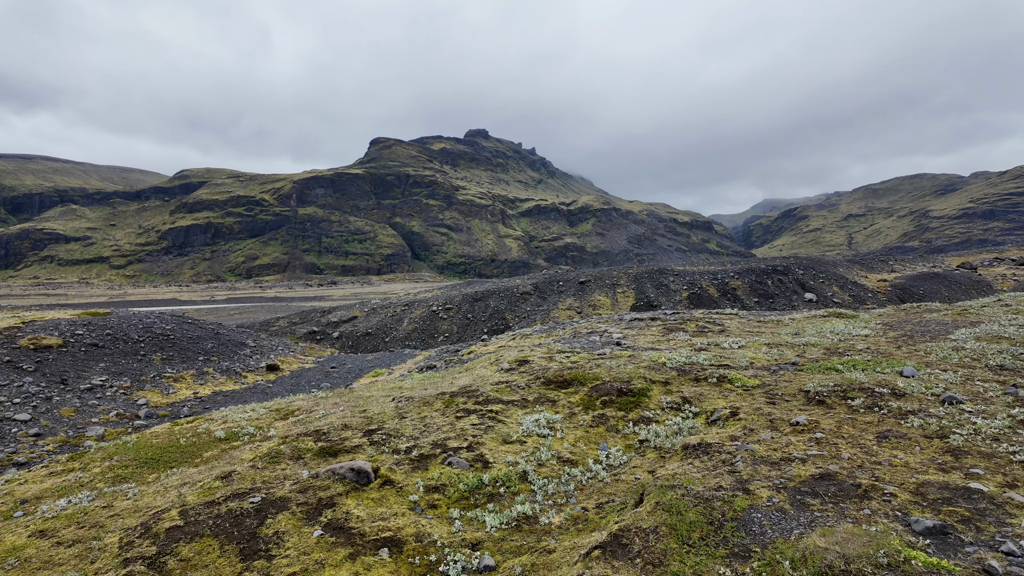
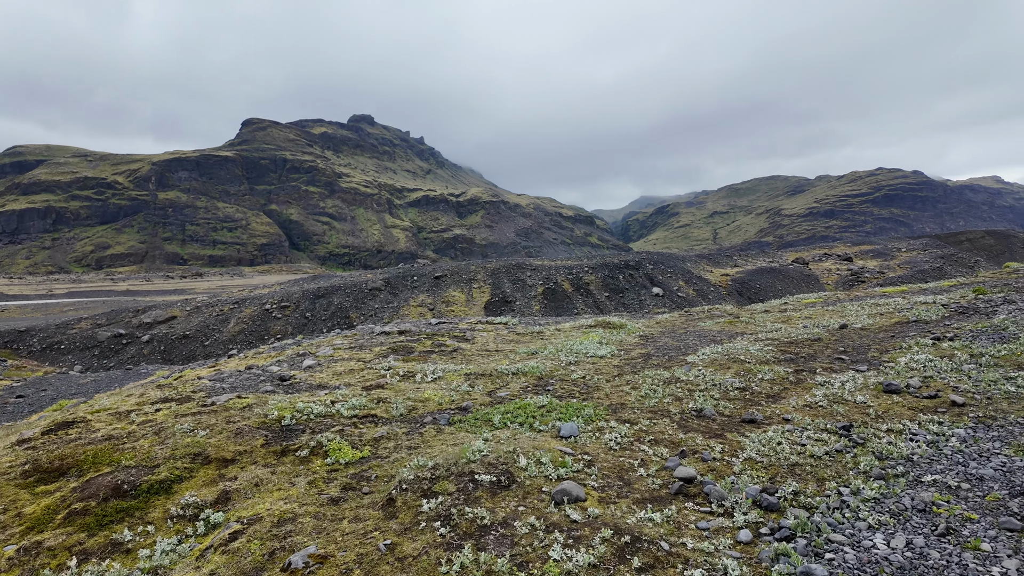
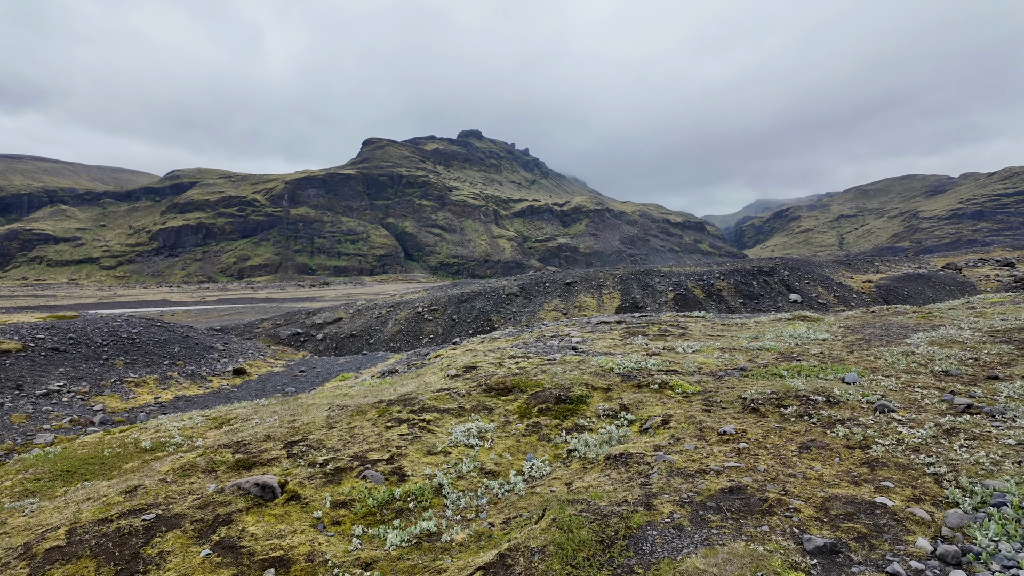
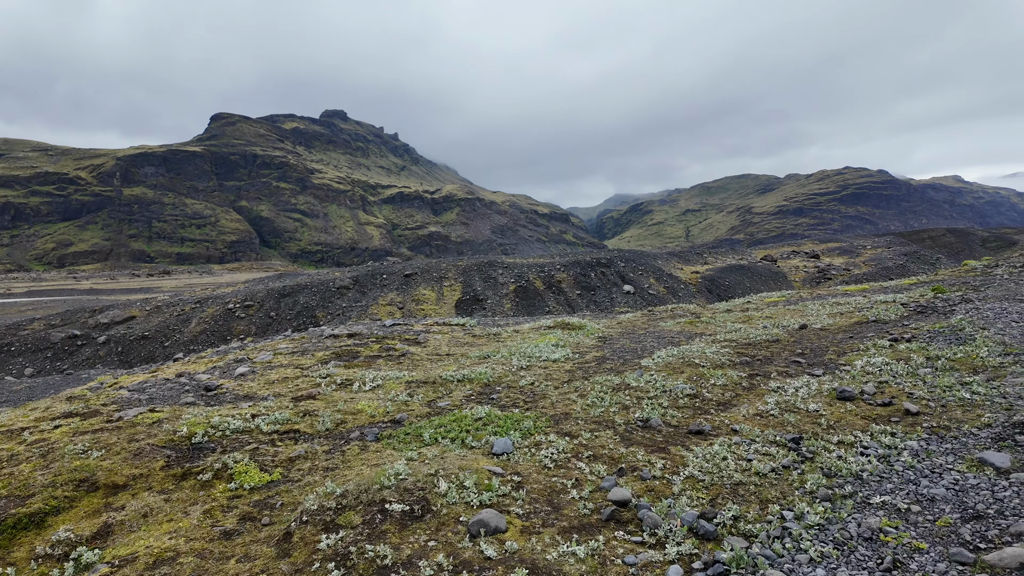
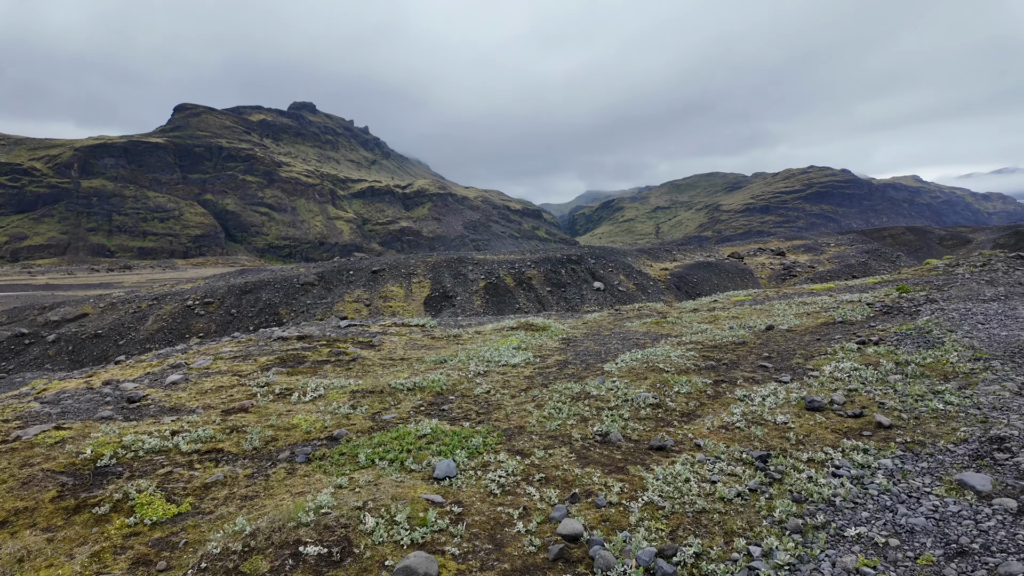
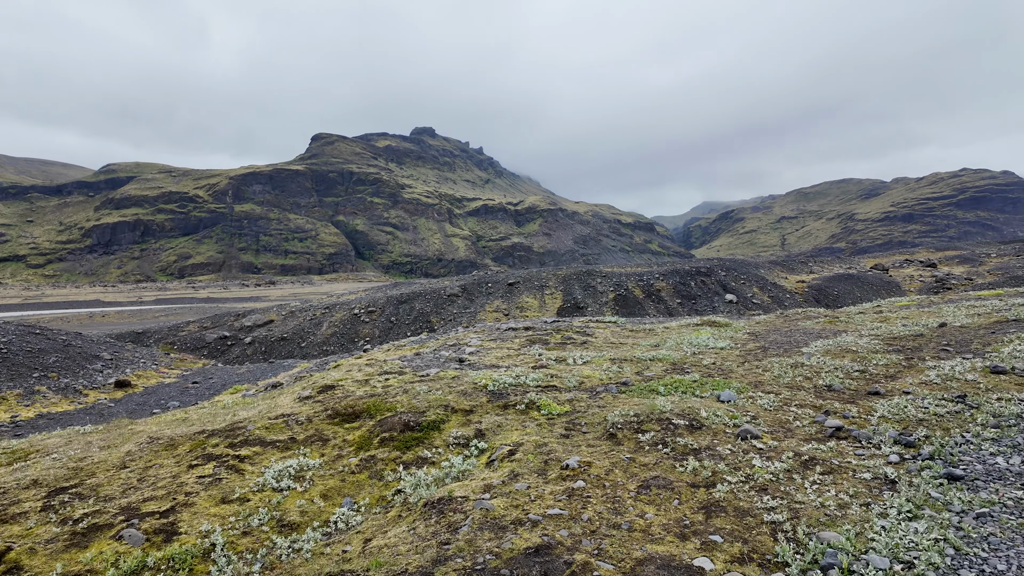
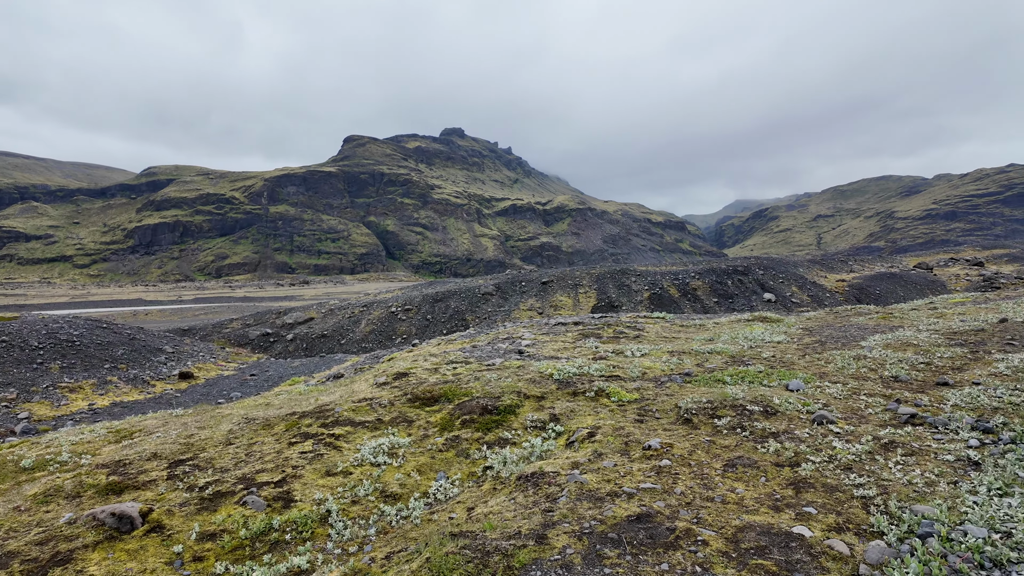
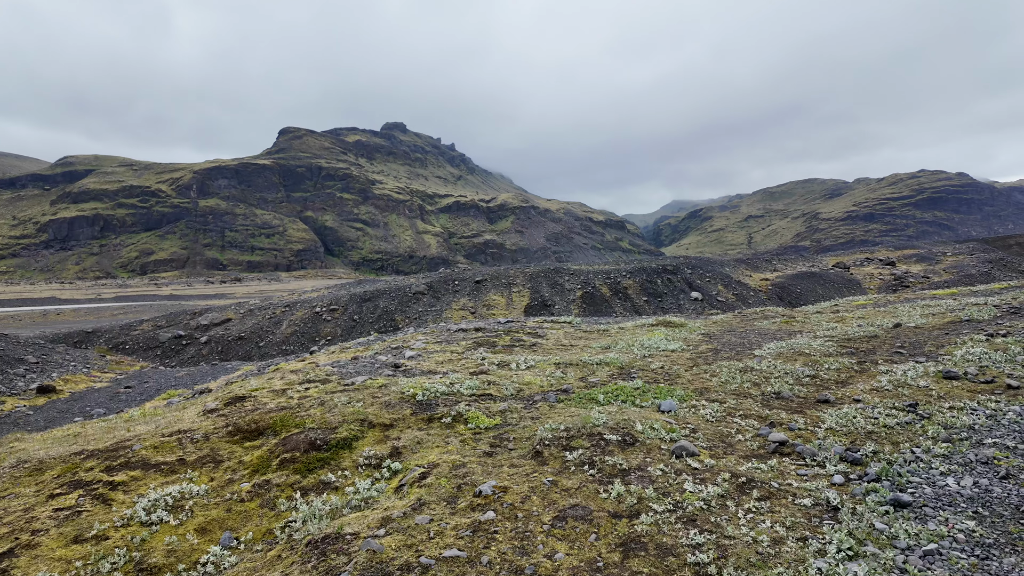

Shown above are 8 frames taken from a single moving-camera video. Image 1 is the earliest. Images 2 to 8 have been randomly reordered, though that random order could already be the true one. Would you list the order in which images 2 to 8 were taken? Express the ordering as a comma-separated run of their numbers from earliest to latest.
3, 7, 6, 8, 2, 4, 5
